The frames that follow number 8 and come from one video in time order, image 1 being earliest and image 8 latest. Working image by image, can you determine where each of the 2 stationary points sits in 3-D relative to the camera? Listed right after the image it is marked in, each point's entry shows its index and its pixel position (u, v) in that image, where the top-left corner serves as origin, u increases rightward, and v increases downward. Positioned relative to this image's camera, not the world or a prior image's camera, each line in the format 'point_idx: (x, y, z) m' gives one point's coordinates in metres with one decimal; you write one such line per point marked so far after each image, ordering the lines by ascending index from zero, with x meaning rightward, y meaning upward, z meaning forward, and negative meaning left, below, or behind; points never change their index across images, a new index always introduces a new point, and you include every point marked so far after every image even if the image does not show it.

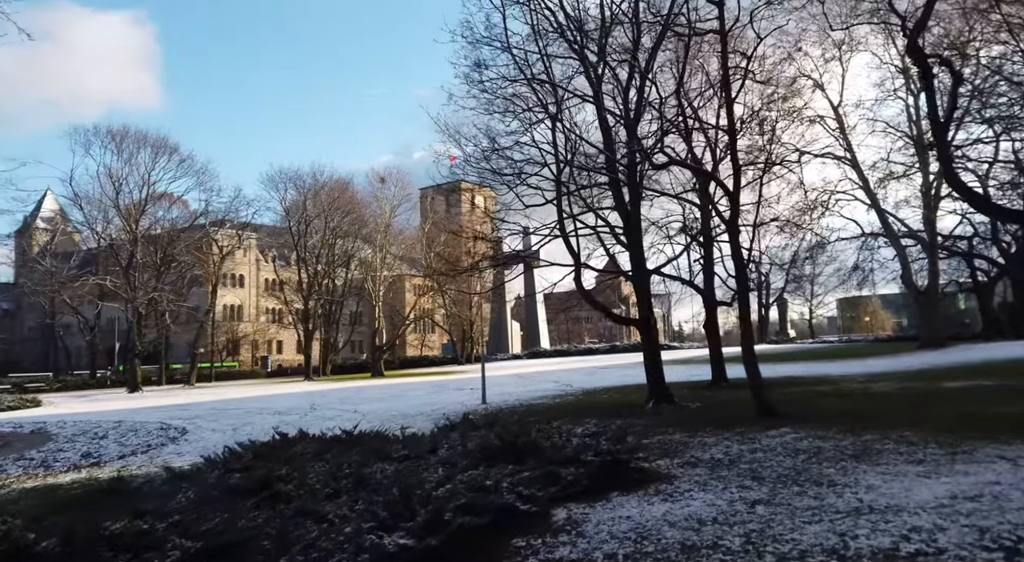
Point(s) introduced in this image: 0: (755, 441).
0: (+3.1, -2.0, +7.7) m
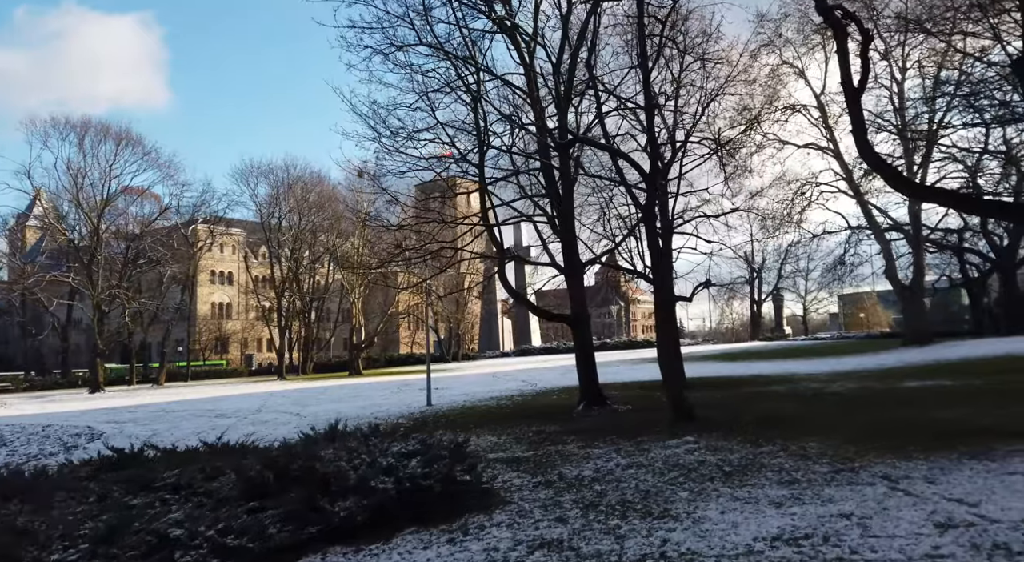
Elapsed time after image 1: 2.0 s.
0: (+1.5, -1.9, +6.9) m
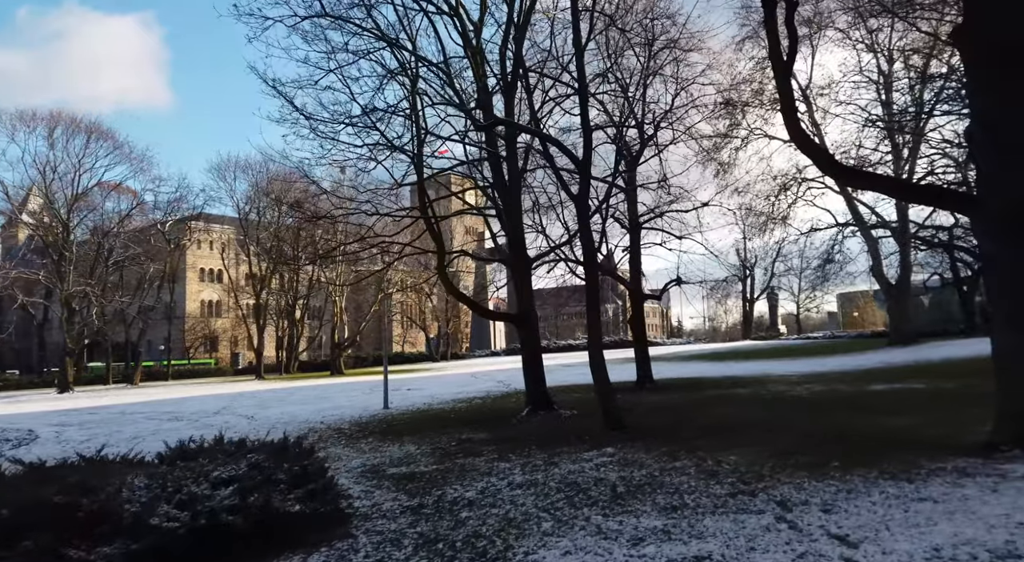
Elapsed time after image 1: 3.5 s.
0: (+0.4, -1.9, +6.3) m
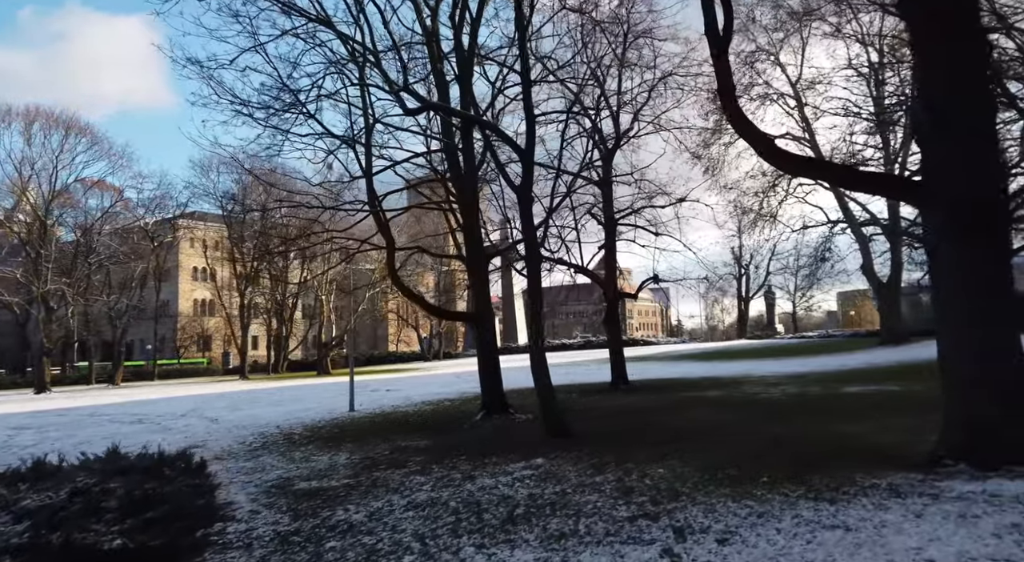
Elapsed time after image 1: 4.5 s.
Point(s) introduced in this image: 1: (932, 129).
0: (-0.5, -1.9, +5.8) m
1: (+4.0, +1.5, +5.8) m
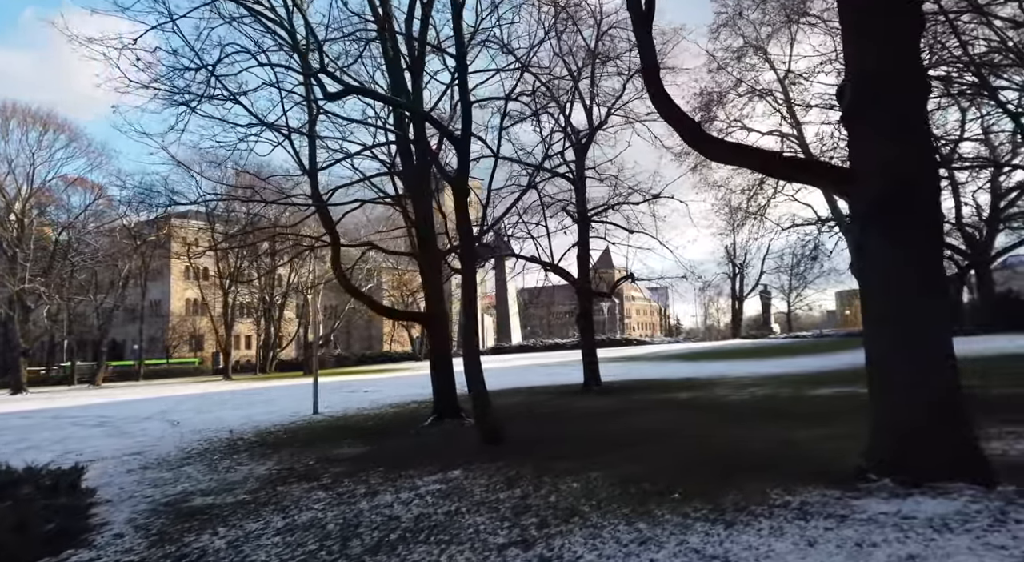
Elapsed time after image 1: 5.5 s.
0: (-1.4, -1.9, +5.4) m
1: (+3.1, +1.5, +5.4) m
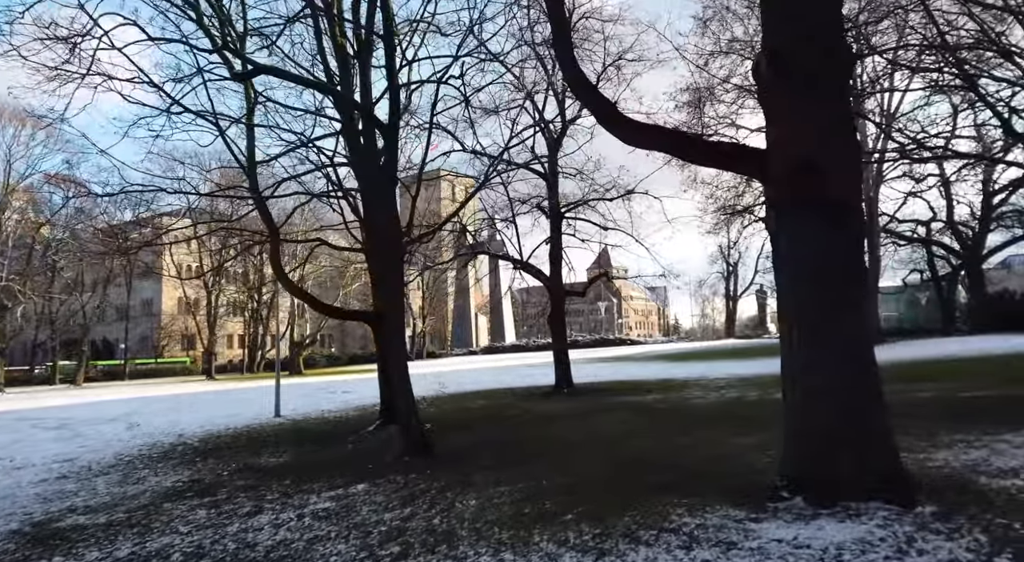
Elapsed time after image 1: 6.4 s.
0: (-2.3, -1.9, +5.0) m
1: (+2.2, +1.5, +5.0) m
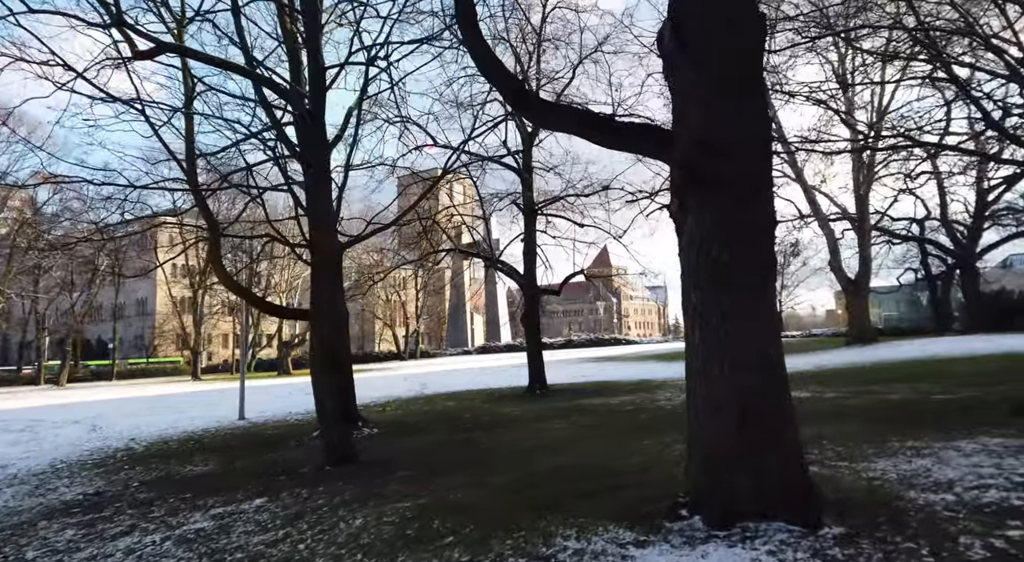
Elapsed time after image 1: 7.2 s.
0: (-3.1, -1.9, +4.6) m
1: (+1.3, +1.5, +4.6) m
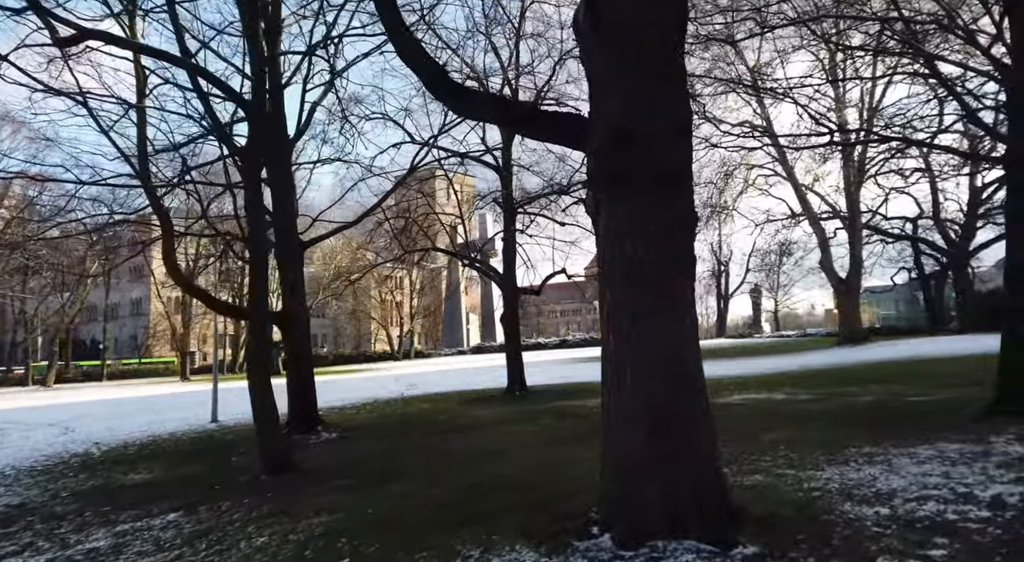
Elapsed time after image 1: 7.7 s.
0: (-3.8, -2.0, +4.4) m
1: (+0.7, +1.4, +4.4) m
